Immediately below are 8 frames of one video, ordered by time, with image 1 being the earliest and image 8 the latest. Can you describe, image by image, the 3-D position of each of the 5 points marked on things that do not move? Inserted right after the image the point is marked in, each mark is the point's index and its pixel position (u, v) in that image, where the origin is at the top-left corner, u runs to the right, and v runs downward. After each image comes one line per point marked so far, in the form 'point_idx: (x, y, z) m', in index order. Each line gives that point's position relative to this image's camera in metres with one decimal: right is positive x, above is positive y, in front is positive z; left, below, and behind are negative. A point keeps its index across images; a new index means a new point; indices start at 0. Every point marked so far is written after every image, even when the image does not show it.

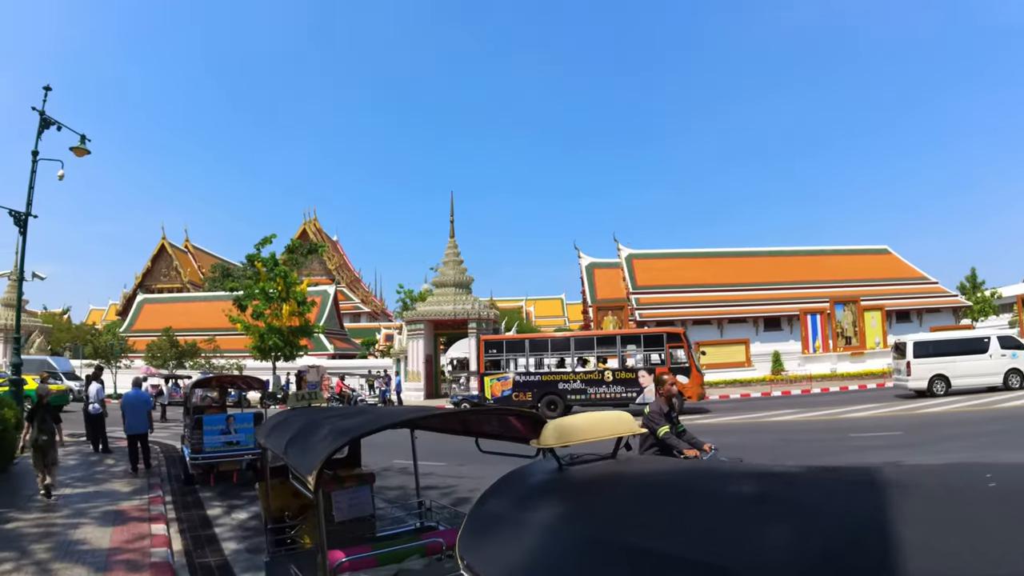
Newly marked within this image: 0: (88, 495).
0: (-5.2, -2.6, +8.5) m
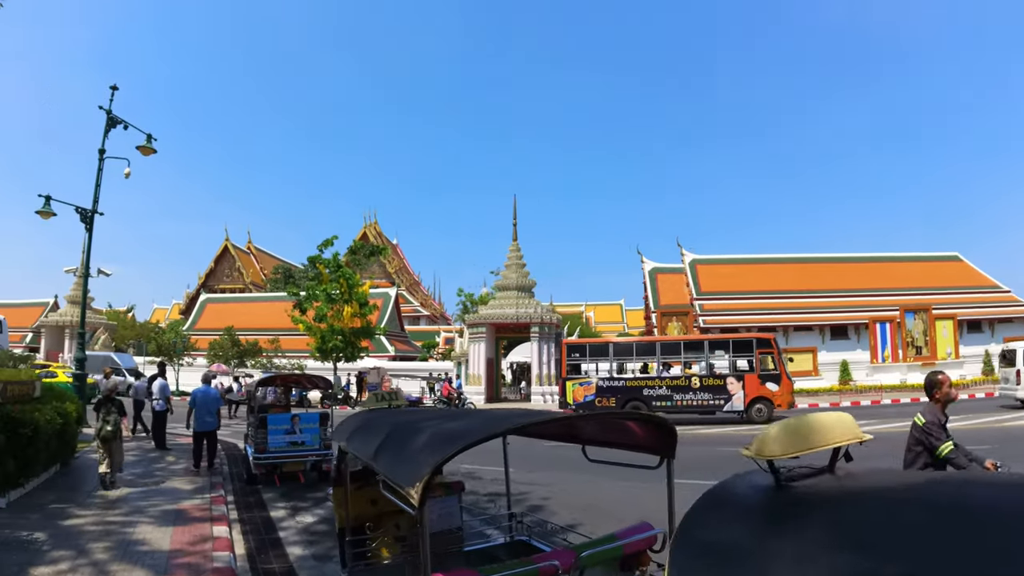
0: (-4.3, -2.4, +8.2) m
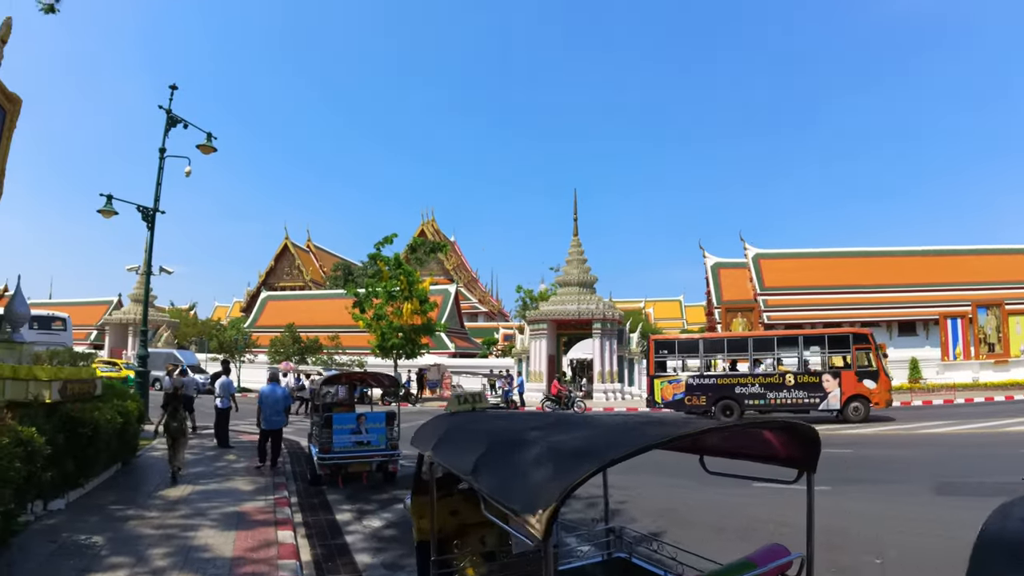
0: (-3.4, -2.4, +7.9) m
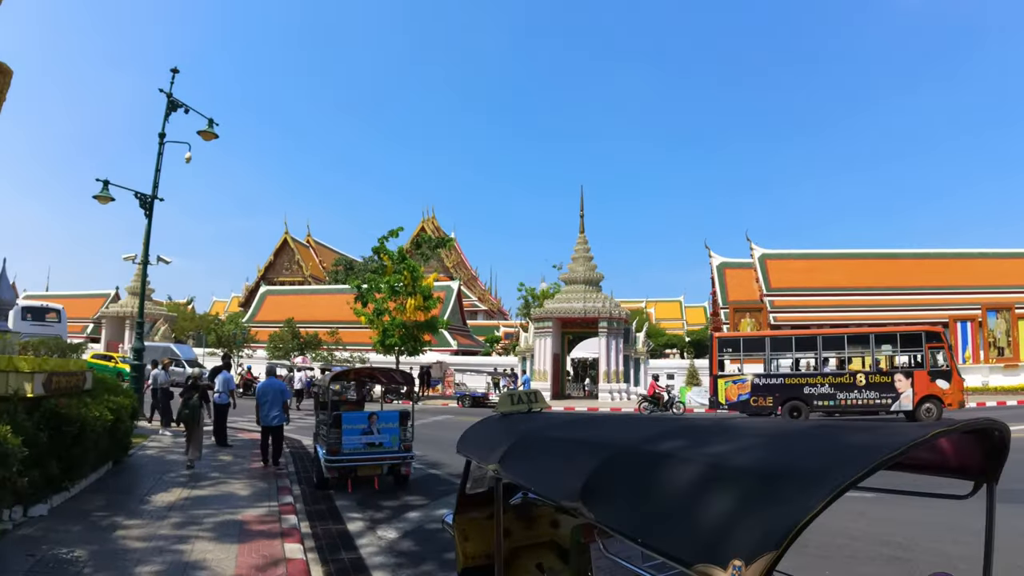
0: (-3.1, -2.2, +7.2) m
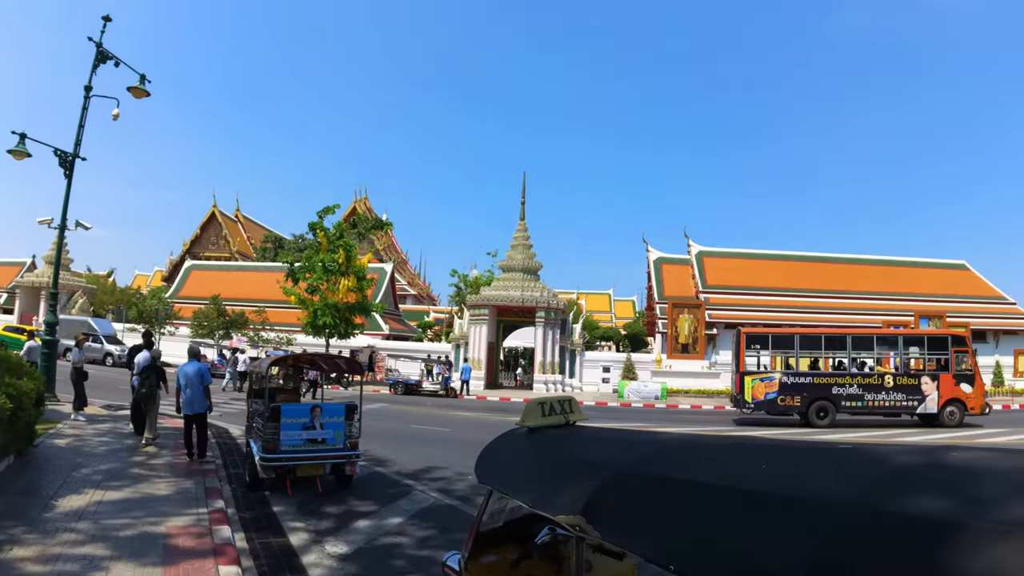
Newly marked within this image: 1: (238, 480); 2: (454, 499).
0: (-3.5, -1.9, +6.2) m
1: (-3.1, -2.2, +7.8) m
2: (-0.6, -2.4, +7.9) m
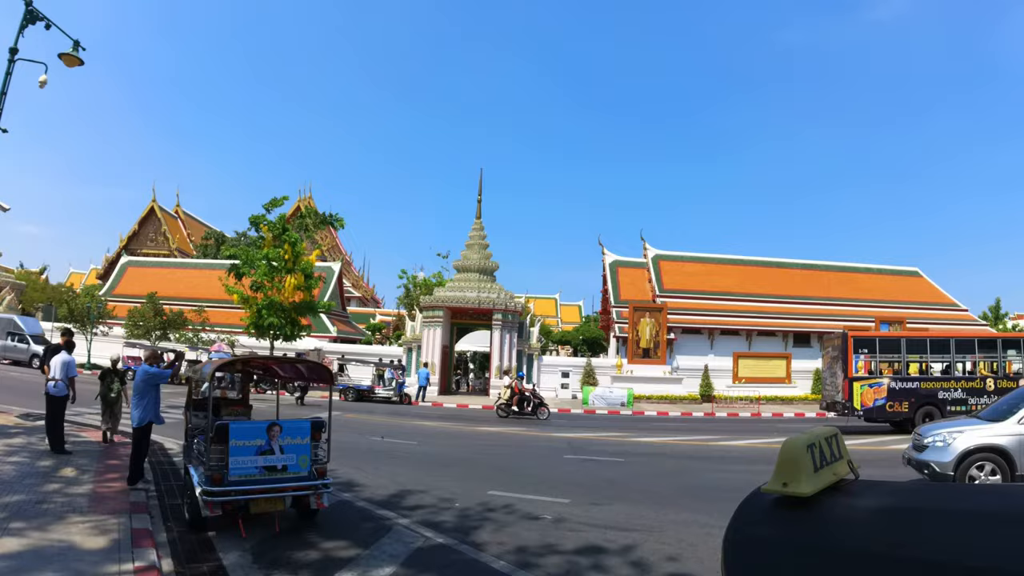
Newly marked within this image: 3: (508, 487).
0: (-3.3, -1.8, +4.6) m
1: (-3.1, -2.1, +6.3) m
2: (-0.6, -2.3, +6.5) m
3: (-0.1, -2.8, +9.8) m
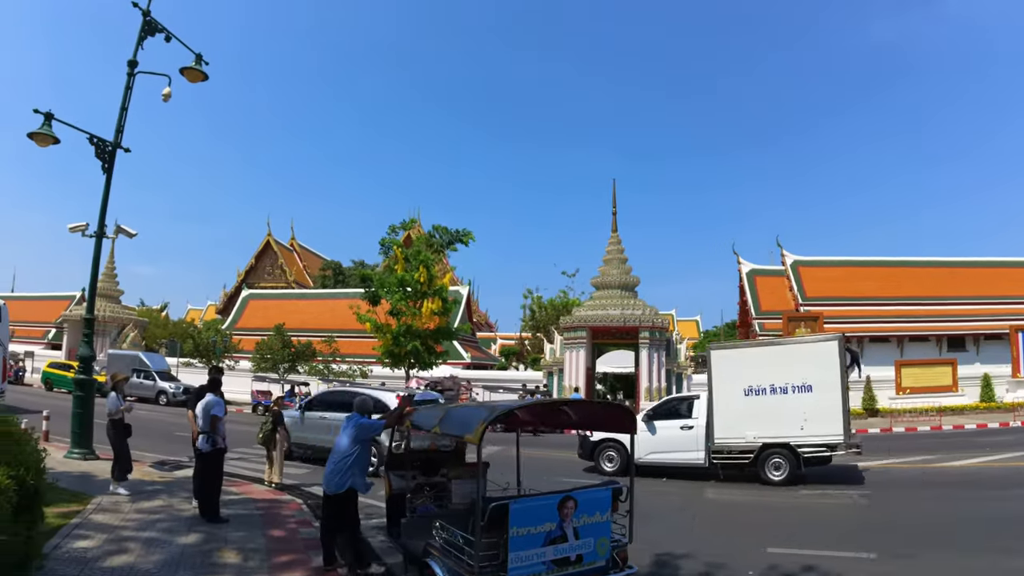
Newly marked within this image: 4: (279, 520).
0: (-1.1, -1.7, +2.3) m
1: (-0.6, -2.0, +3.9) m
2: (+1.8, -2.2, +3.7) m
3: (+2.9, -2.7, +6.9) m
4: (-2.6, -2.6, +7.7) m
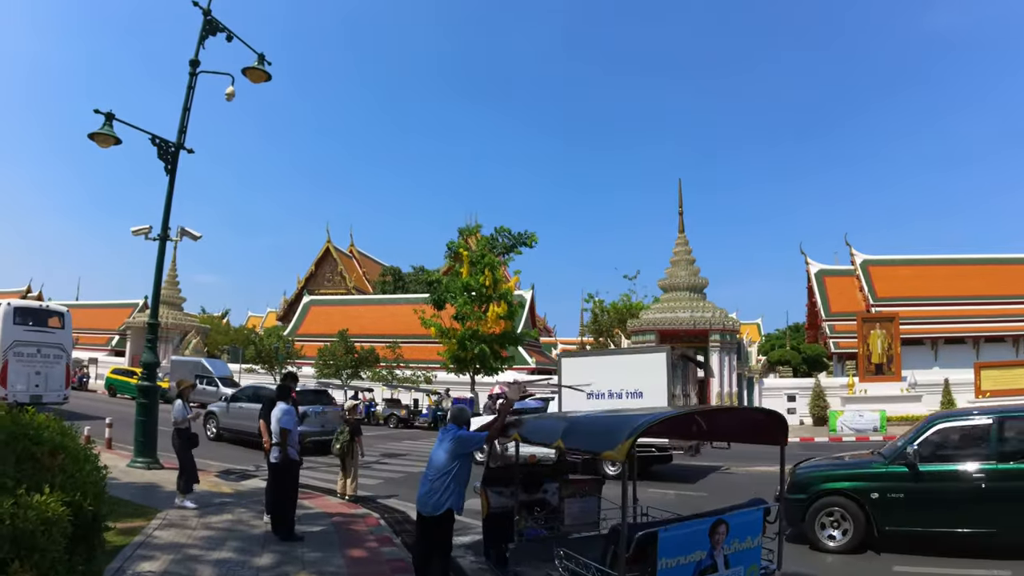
0: (-0.5, -1.7, +1.5) m
1: (+0.1, -2.0, +3.1) m
2: (+2.5, -2.1, +2.7) m
3: (+3.9, -2.6, +5.8) m
4: (-1.6, -2.6, +7.1) m
